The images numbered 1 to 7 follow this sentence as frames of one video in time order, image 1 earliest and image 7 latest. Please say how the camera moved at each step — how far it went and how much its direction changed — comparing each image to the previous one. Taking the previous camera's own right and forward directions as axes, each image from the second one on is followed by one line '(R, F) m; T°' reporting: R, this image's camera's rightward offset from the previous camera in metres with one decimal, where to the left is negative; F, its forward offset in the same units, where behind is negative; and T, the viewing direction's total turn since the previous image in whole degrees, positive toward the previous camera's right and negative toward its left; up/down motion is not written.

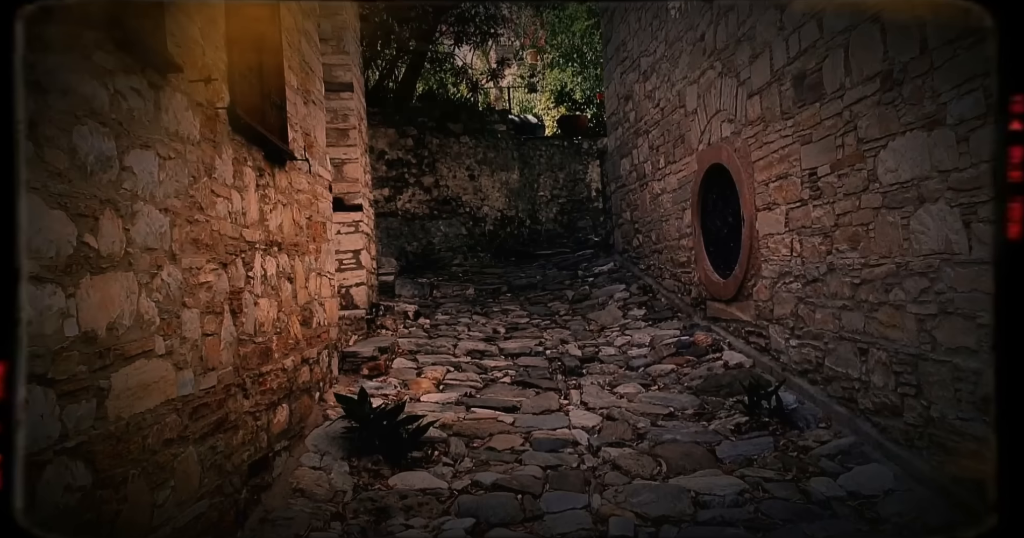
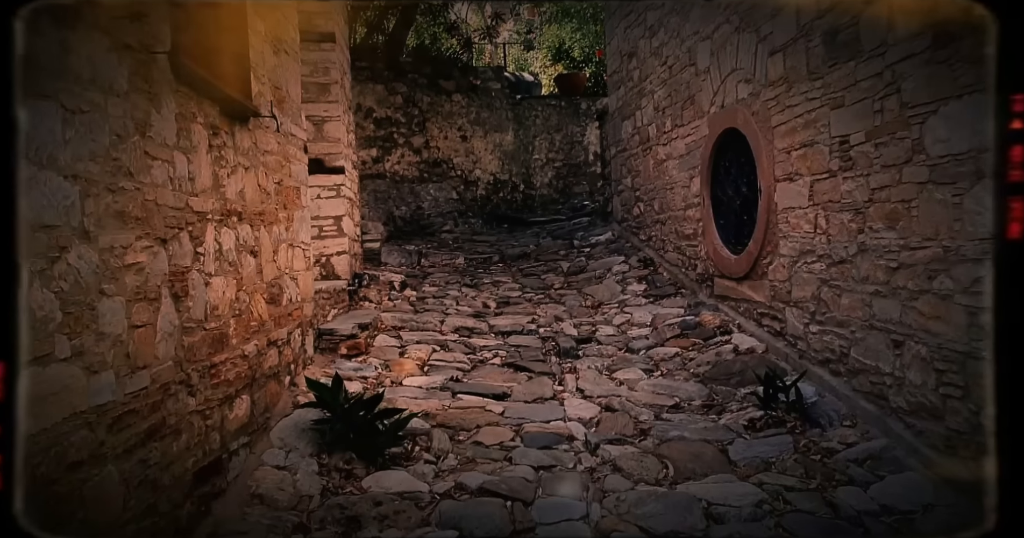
(0.0, +0.4) m; +1°
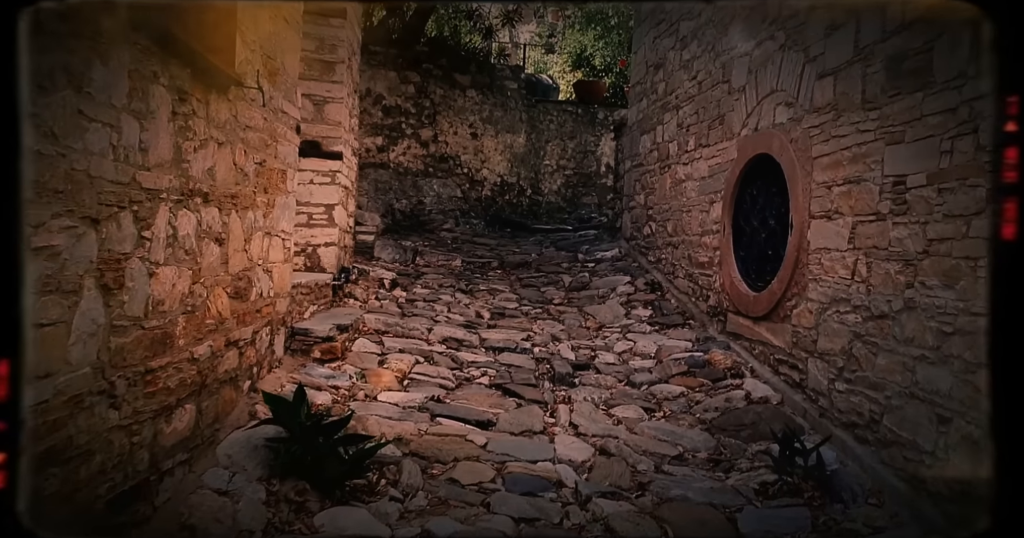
(0.0, +0.4) m; 0°
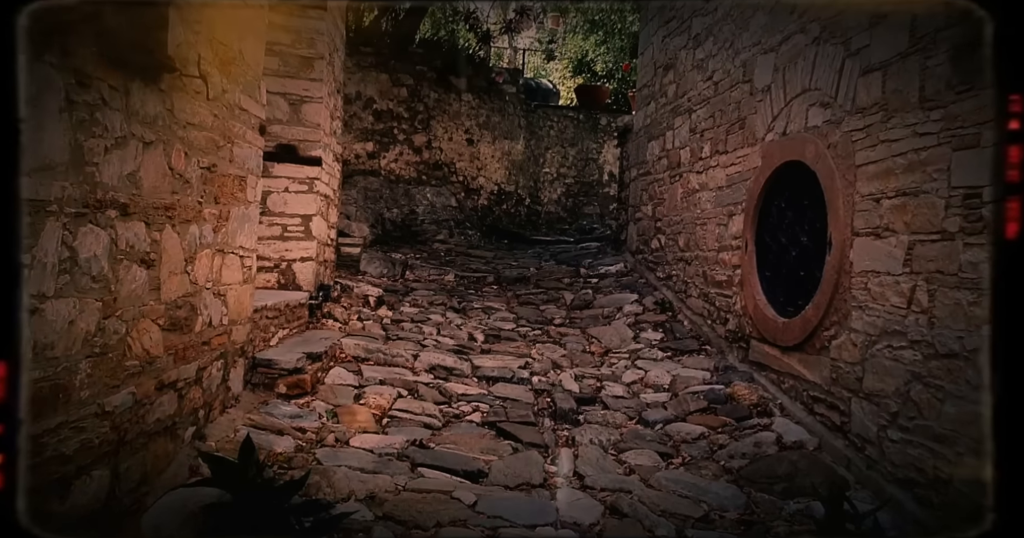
(0.0, +0.5) m; 0°
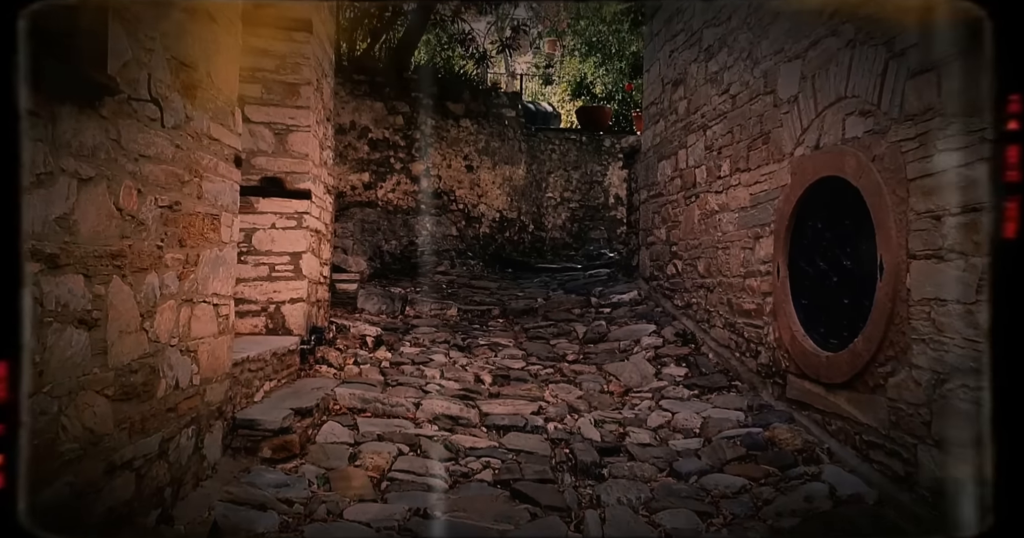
(0.0, +0.4) m; 0°
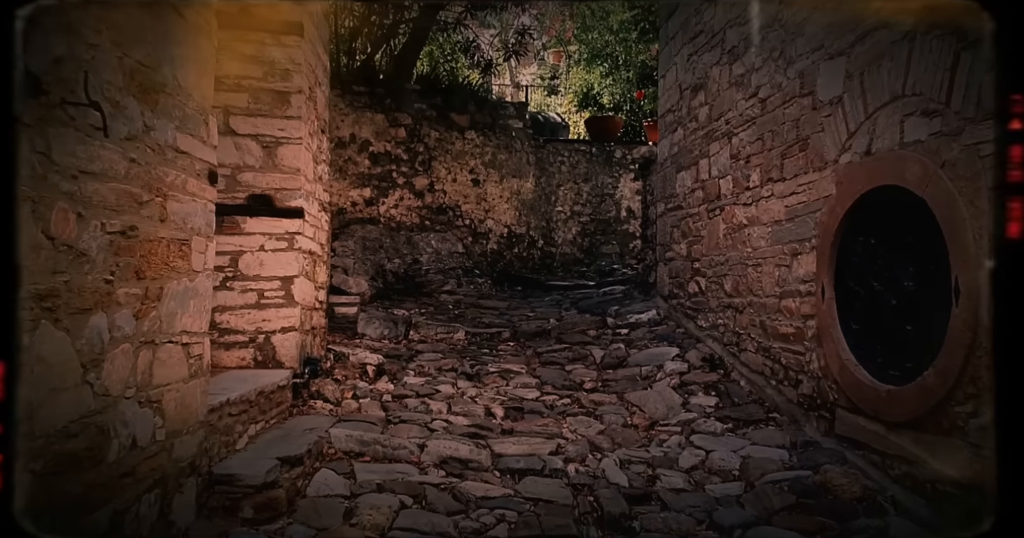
(0.0, +0.4) m; 0°
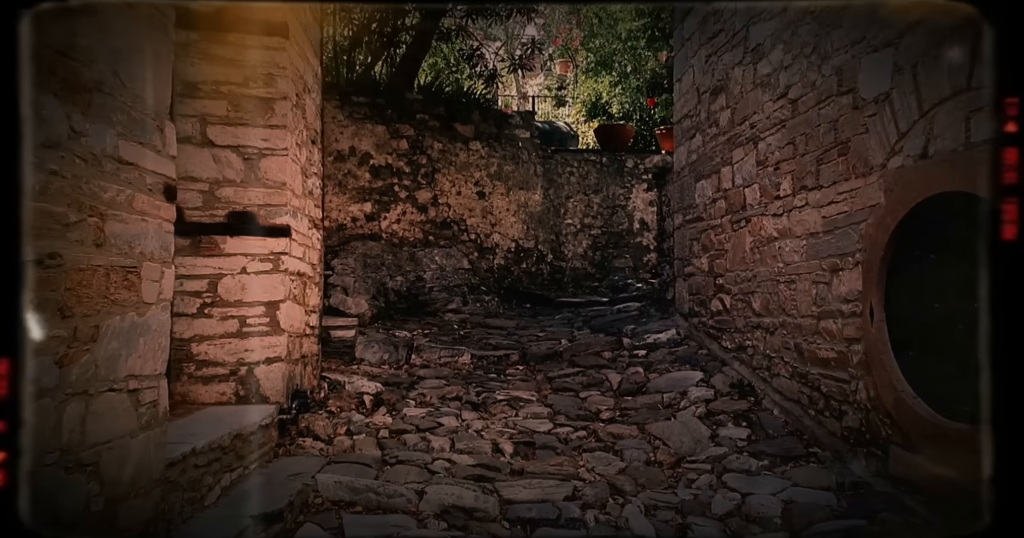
(0.0, +0.4) m; -1°
